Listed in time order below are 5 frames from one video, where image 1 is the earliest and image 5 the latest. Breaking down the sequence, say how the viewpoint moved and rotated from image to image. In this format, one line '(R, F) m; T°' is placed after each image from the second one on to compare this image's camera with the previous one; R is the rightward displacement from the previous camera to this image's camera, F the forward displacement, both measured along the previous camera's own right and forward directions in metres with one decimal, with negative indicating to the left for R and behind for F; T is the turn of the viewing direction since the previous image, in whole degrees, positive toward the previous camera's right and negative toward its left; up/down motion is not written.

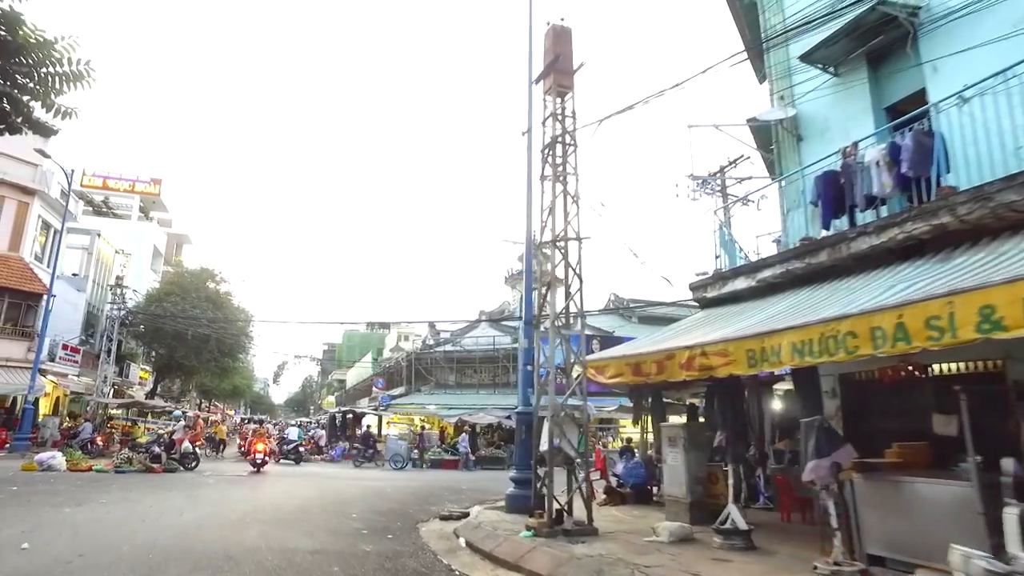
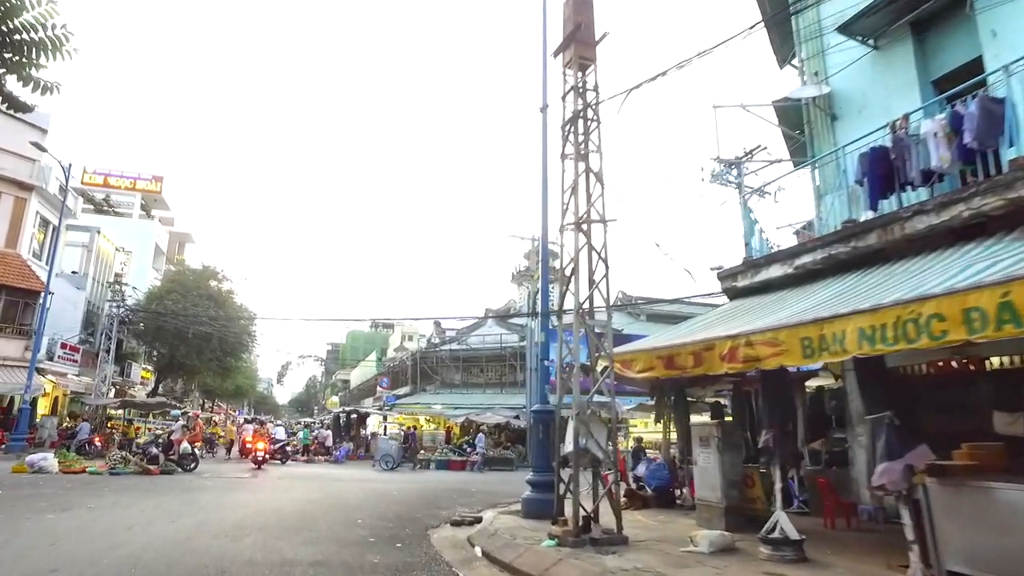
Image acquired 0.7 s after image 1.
(-0.2, +0.7) m; 0°
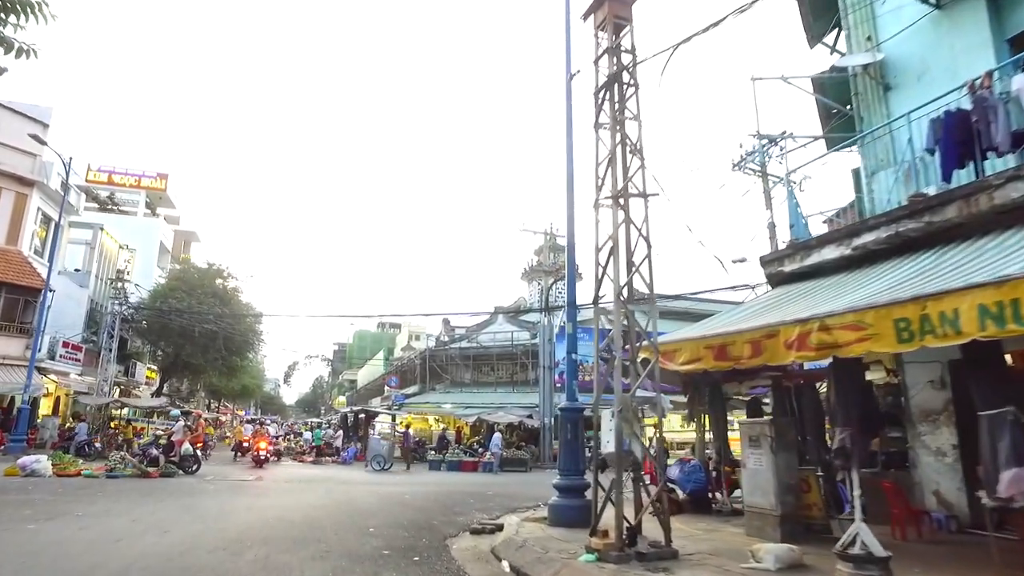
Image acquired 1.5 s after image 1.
(-0.2, +0.8) m; -1°
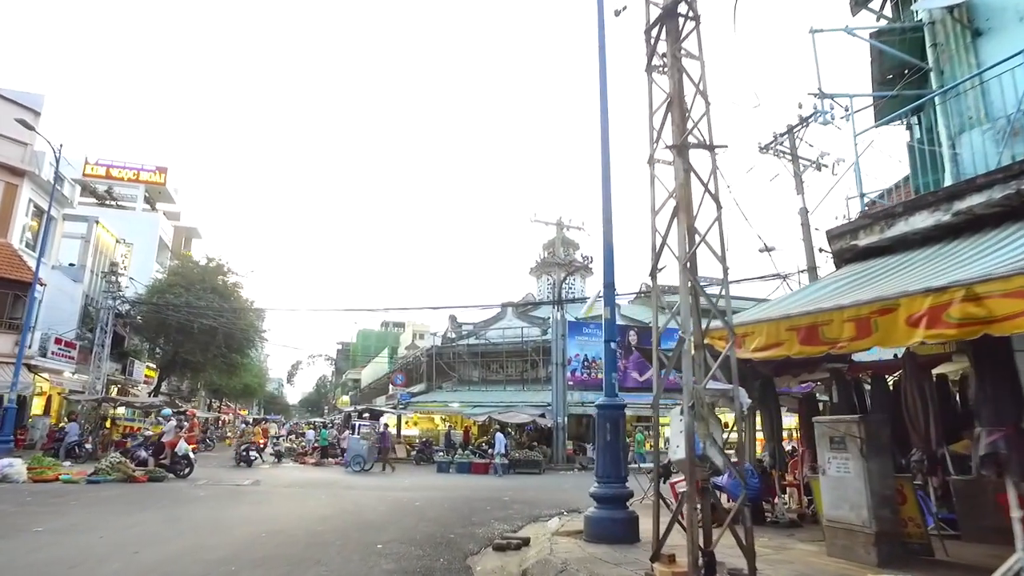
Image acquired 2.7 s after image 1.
(-0.3, +1.2) m; 0°
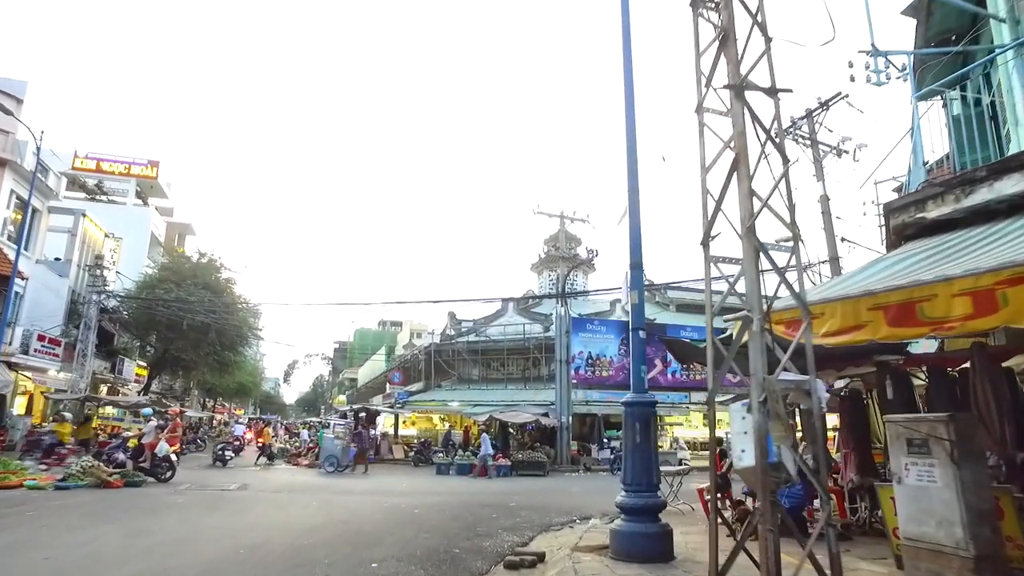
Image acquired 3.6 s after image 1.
(-0.2, +1.0) m; 0°
